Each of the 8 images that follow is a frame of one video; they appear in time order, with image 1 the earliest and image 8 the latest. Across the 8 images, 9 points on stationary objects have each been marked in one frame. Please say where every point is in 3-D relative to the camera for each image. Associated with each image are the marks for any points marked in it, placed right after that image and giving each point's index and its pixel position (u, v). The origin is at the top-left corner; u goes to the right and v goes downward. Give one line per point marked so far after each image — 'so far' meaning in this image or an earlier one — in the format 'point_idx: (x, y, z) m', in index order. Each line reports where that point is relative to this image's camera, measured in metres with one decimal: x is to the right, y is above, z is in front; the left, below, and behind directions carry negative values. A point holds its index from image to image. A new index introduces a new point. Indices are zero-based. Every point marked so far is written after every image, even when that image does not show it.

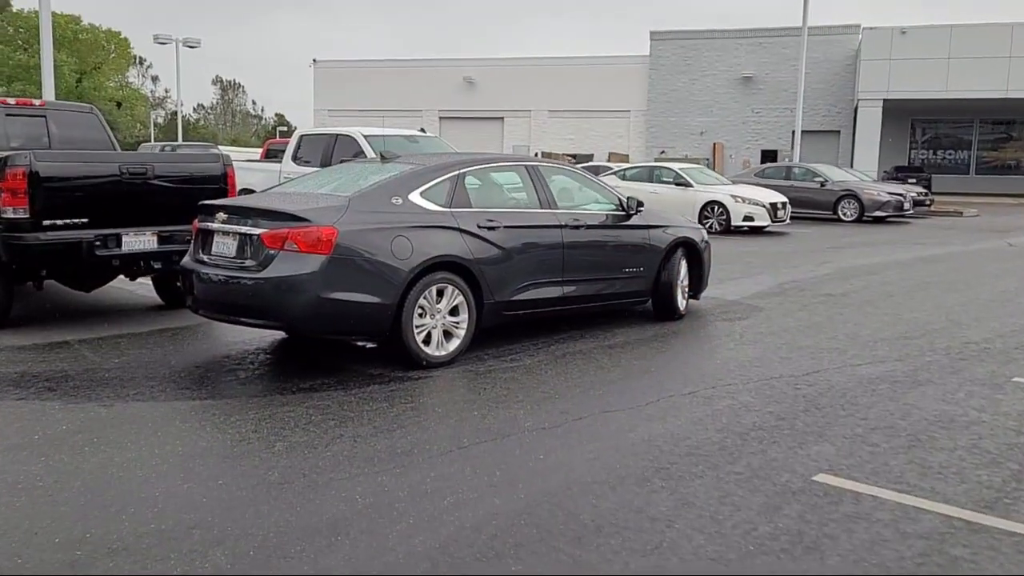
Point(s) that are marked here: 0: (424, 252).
0: (-0.6, +0.3, +6.8) m
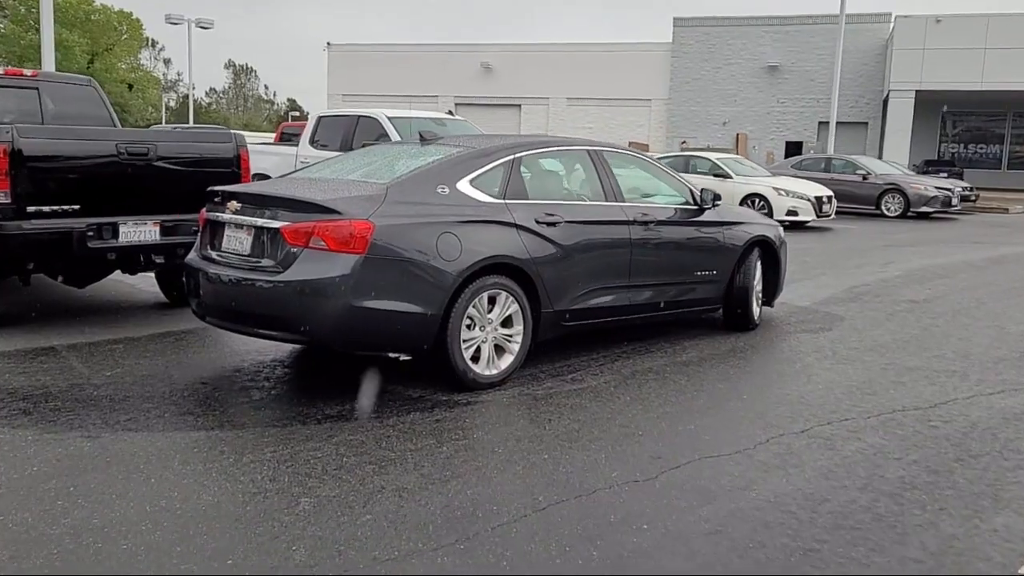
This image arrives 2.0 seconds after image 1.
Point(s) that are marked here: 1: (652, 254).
0: (-0.2, +0.2, +5.7) m
1: (+1.0, +0.2, +7.0) m
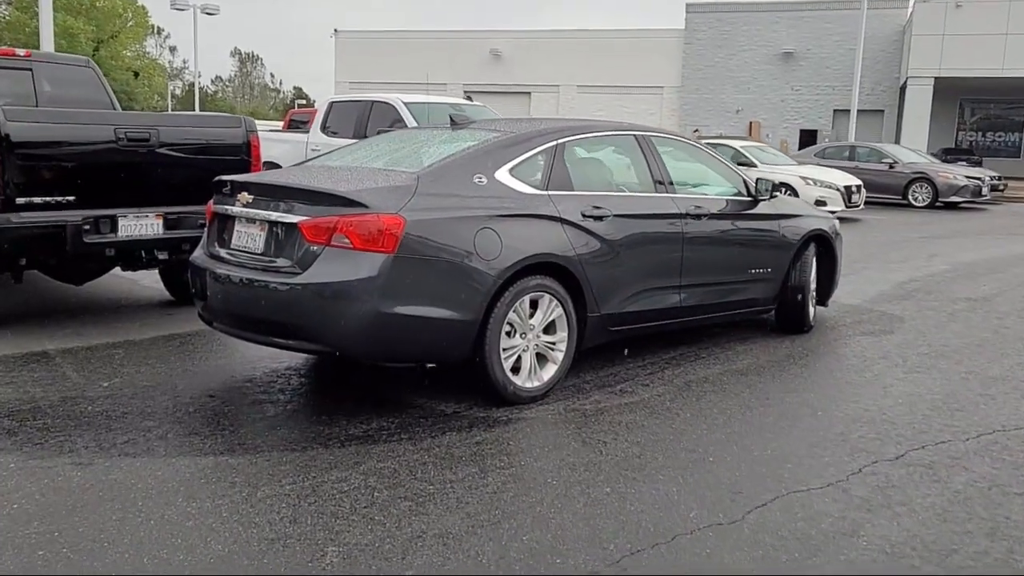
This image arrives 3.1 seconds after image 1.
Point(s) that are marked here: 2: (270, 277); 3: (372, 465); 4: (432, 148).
0: (0.0, +0.2, +5.1) m
1: (+1.3, +0.2, +6.3) m
2: (-1.2, 0.0, +4.9) m
3: (-0.6, -0.8, +4.2) m
4: (-0.4, +0.8, +5.5) m
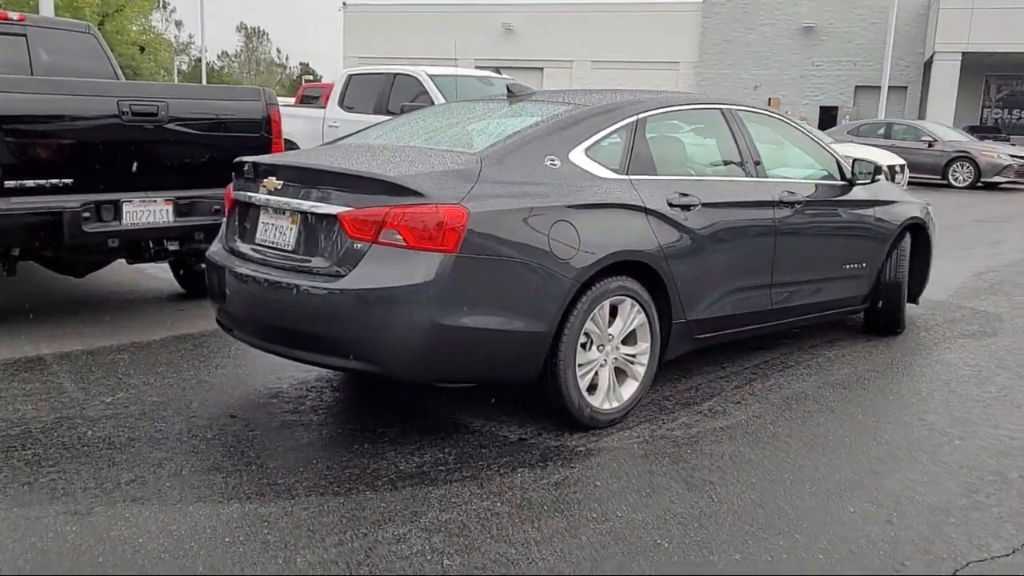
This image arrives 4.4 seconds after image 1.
0: (+0.4, +0.2, +4.2) m
1: (+1.6, +0.3, +5.5) m
2: (-0.9, 0.0, +4.0) m
3: (-0.3, -0.8, +3.4) m
4: (-0.1, +0.8, +4.6) m
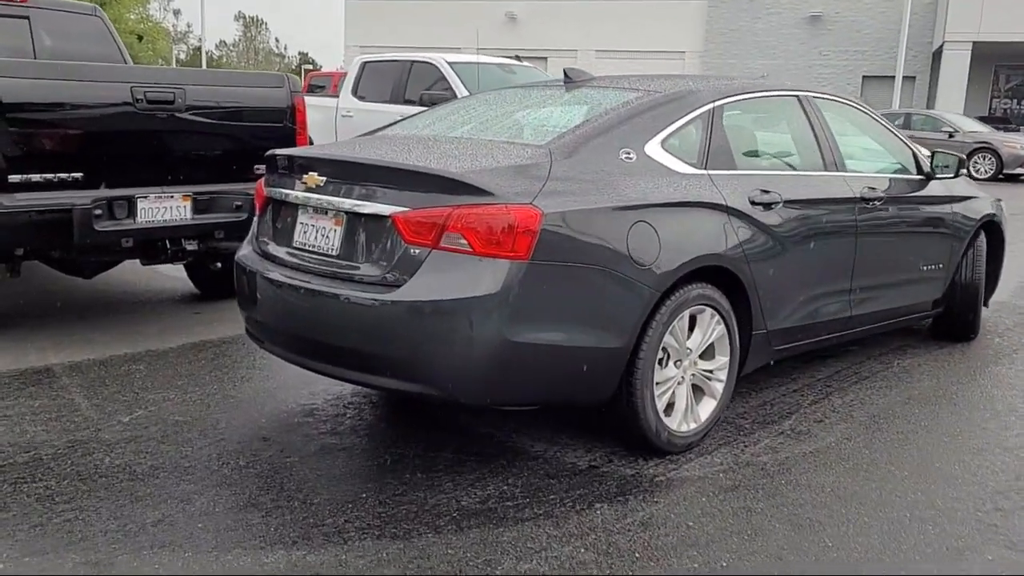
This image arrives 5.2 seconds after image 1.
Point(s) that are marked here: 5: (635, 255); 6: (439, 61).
0: (+0.7, +0.1, +3.8) m
1: (+1.9, +0.2, +5.0) m
2: (-0.6, 0.0, +3.6) m
3: (0.0, -0.9, +3.0) m
4: (+0.2, +0.8, +4.1) m
5: (+0.5, +0.1, +3.6) m
6: (-0.9, +2.7, +11.4) m
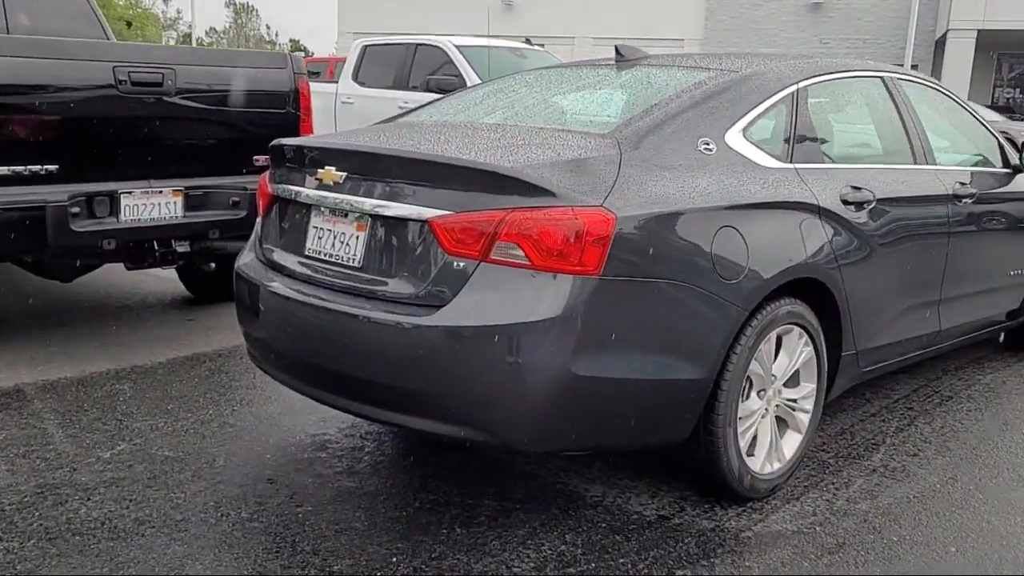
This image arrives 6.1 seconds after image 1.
0: (+0.8, +0.1, +3.1) m
1: (+2.1, +0.2, +4.4) m
2: (-0.4, -0.1, +2.9) m
3: (+0.2, -0.9, +2.3) m
4: (+0.4, +0.7, +3.5) m
5: (+0.6, +0.1, +3.0) m
6: (-0.7, +2.7, +10.7) m
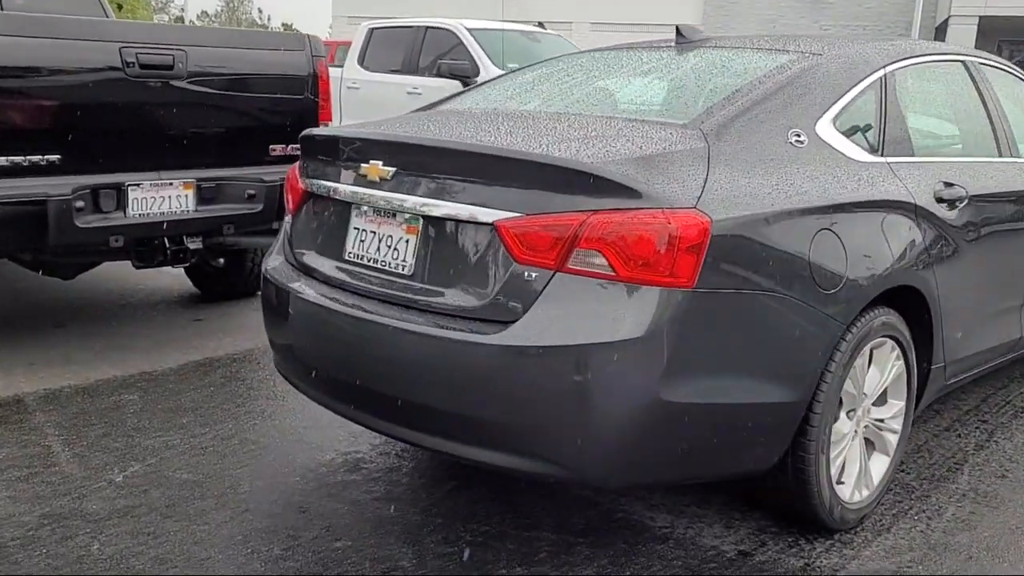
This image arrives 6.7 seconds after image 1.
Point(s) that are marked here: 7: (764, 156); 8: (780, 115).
0: (+1.0, +0.1, +2.8) m
1: (+2.3, +0.2, +4.0) m
2: (-0.2, -0.1, +2.6) m
3: (+0.4, -1.0, +2.0) m
4: (+0.6, +0.7, +3.2) m
5: (+0.8, 0.0, +2.7) m
6: (-0.6, +2.8, +10.3) m
7: (+0.7, +0.4, +2.7) m
8: (+0.8, +0.5, +2.9) m
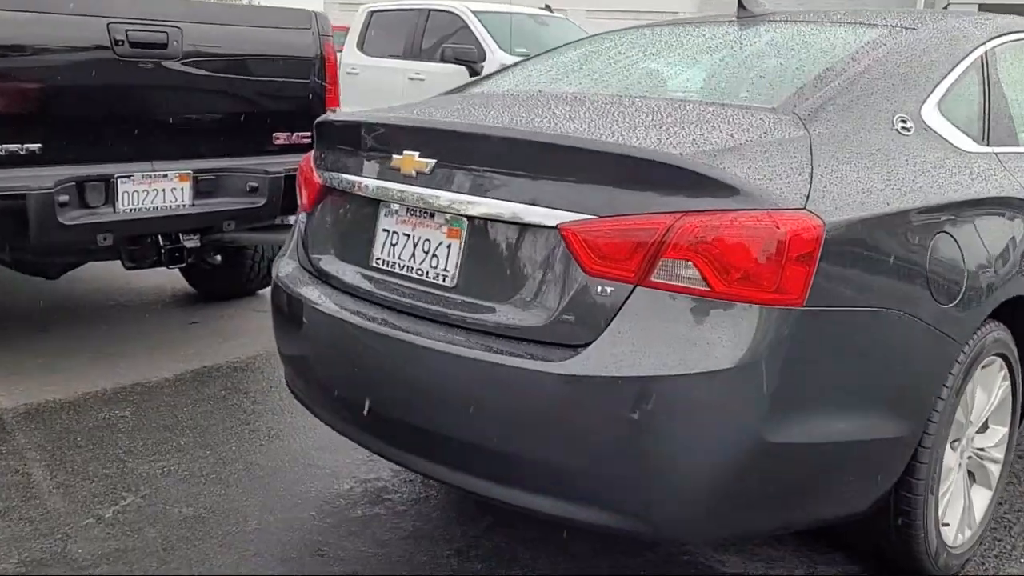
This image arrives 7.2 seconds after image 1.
0: (+1.2, 0.0, +2.4) m
1: (+2.4, +0.2, +3.7) m
2: (-0.1, -0.1, +2.2) m
3: (+0.5, -1.0, +1.6) m
4: (+0.7, +0.7, +2.7) m
5: (+1.0, 0.0, +2.2) m
6: (-0.5, +2.9, +9.9) m
7: (+0.8, +0.3, +2.3) m
8: (+0.9, +0.5, +2.5) m
